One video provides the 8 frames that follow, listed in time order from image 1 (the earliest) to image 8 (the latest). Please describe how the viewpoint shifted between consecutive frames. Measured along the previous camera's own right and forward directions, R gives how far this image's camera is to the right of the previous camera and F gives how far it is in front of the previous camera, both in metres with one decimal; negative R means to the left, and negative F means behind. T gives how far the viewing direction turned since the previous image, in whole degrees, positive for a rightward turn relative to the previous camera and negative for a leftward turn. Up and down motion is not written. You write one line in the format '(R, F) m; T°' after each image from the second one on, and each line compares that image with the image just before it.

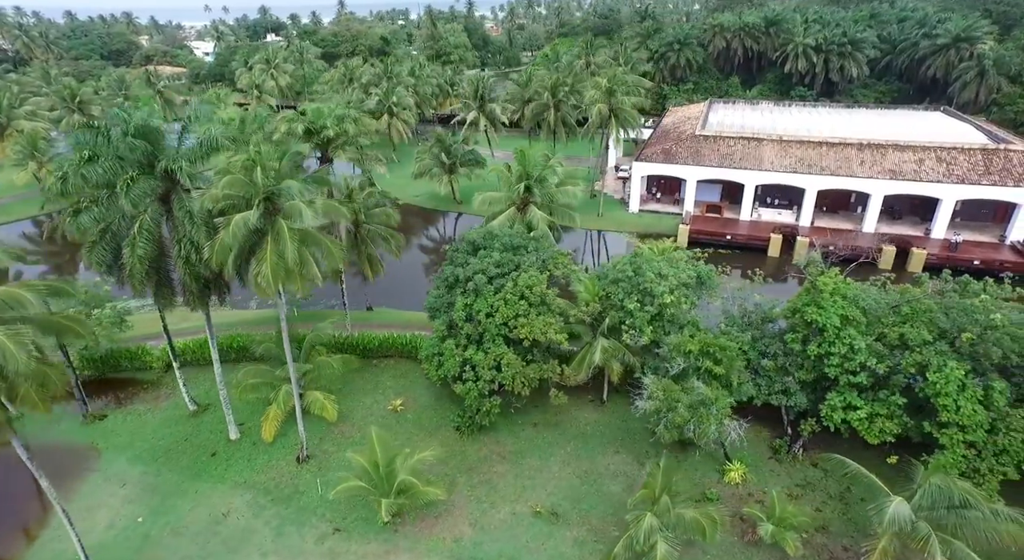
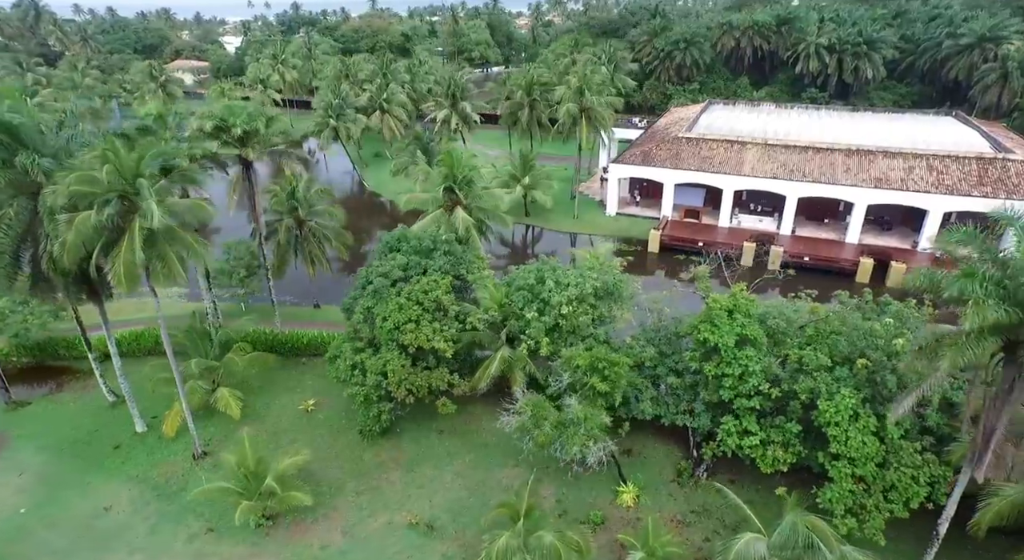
(+4.4, +0.7) m; -4°
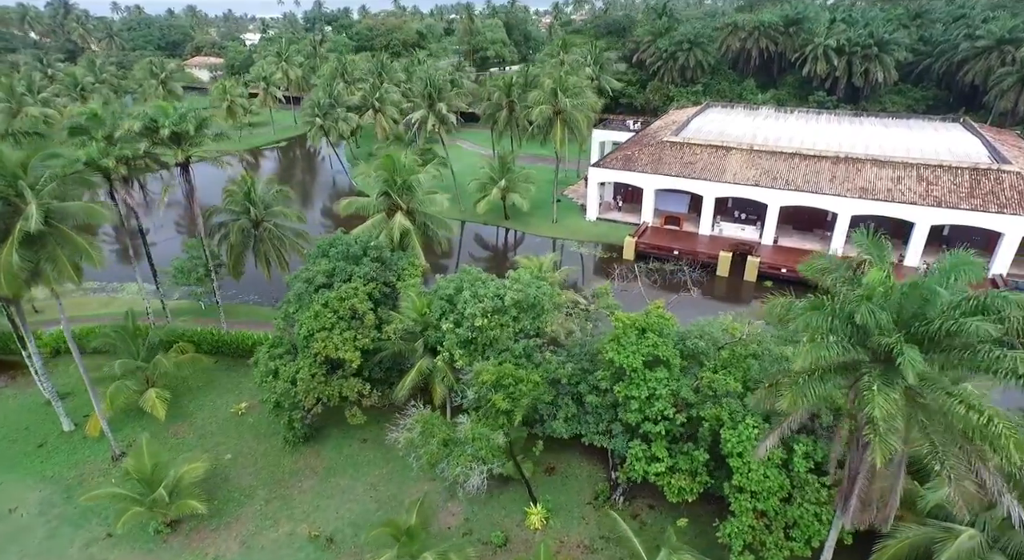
(+3.3, +0.7) m; -3°
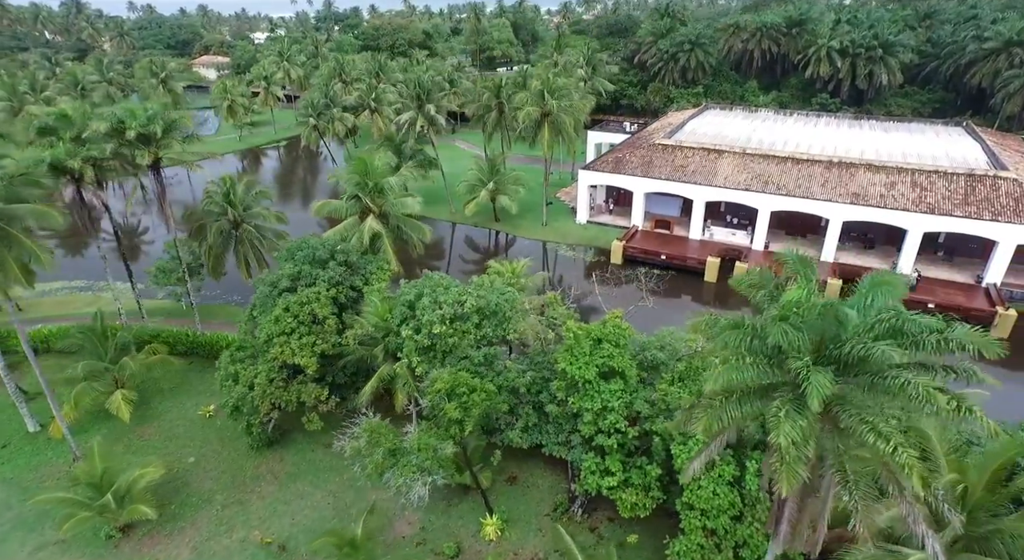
(+1.5, +0.3) m; -1°
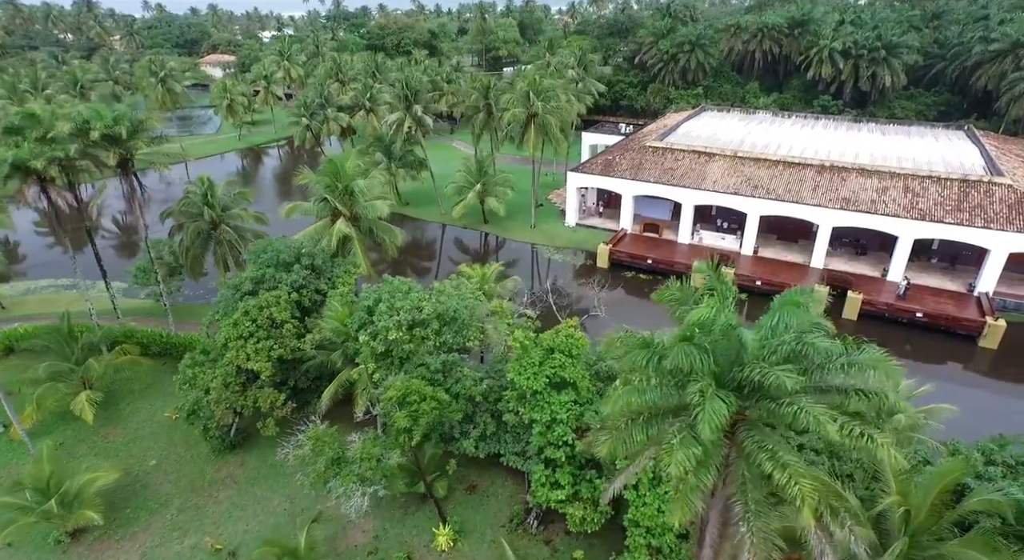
(+1.5, +0.3) m; -1°
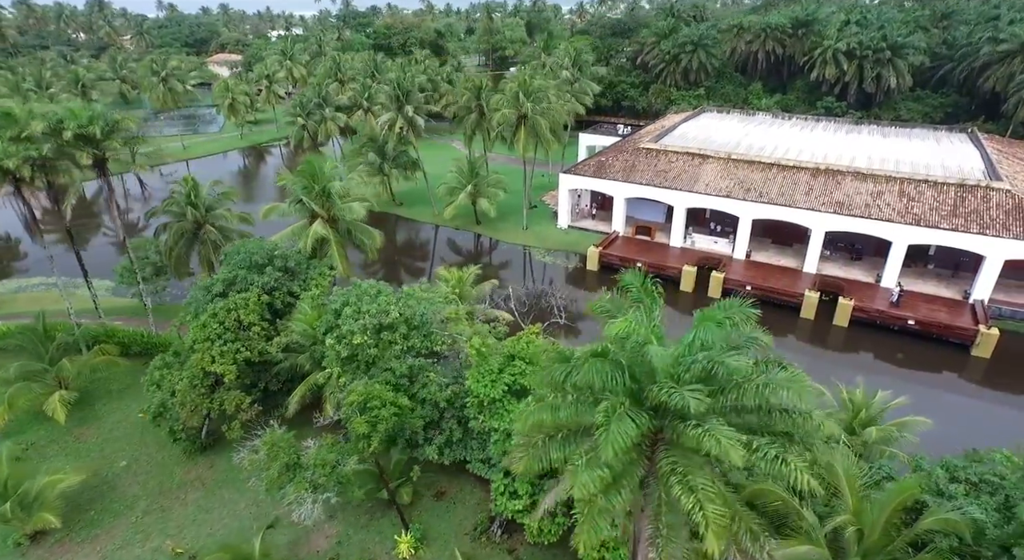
(+1.2, +0.3) m; -1°
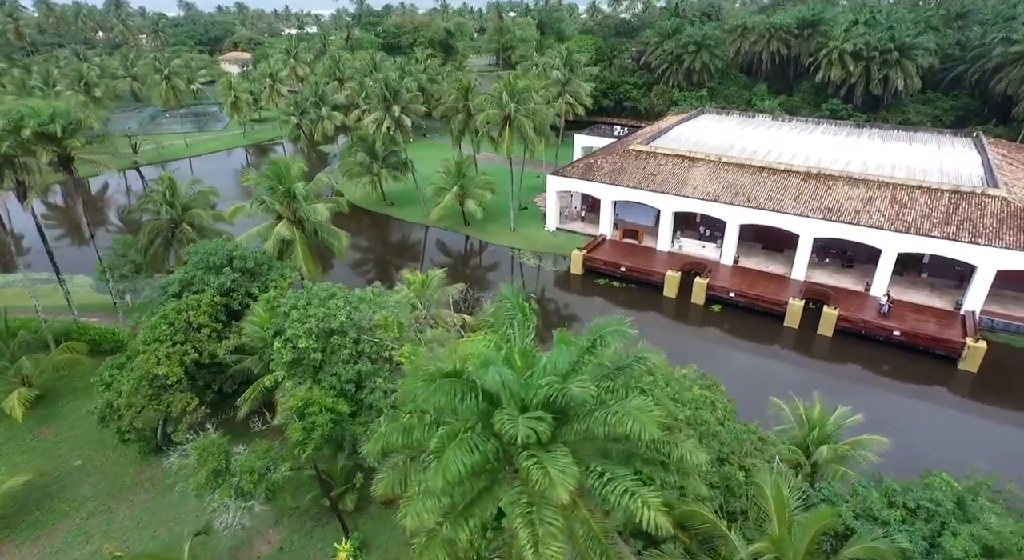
(+1.9, +0.4) m; -2°
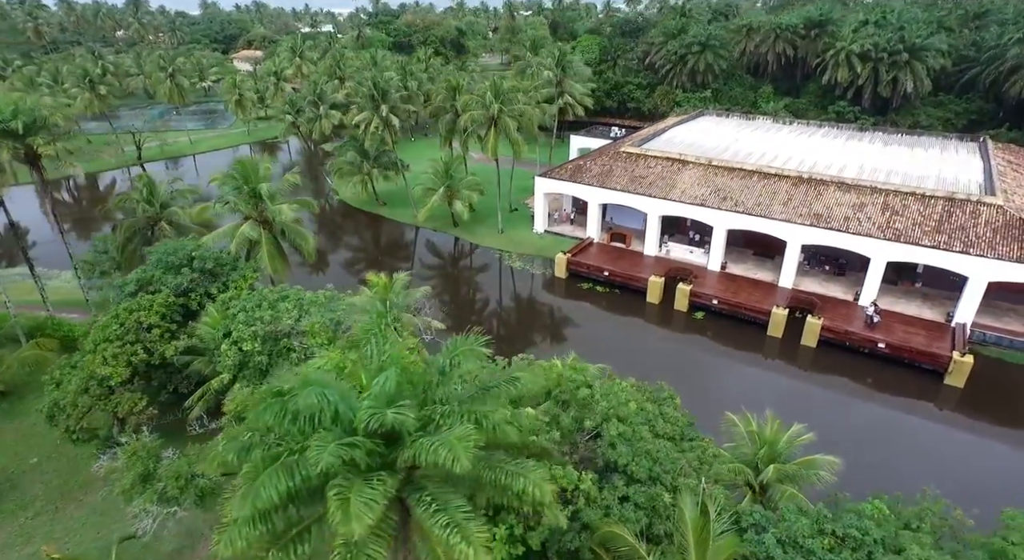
(+1.9, +0.5) m; -2°
